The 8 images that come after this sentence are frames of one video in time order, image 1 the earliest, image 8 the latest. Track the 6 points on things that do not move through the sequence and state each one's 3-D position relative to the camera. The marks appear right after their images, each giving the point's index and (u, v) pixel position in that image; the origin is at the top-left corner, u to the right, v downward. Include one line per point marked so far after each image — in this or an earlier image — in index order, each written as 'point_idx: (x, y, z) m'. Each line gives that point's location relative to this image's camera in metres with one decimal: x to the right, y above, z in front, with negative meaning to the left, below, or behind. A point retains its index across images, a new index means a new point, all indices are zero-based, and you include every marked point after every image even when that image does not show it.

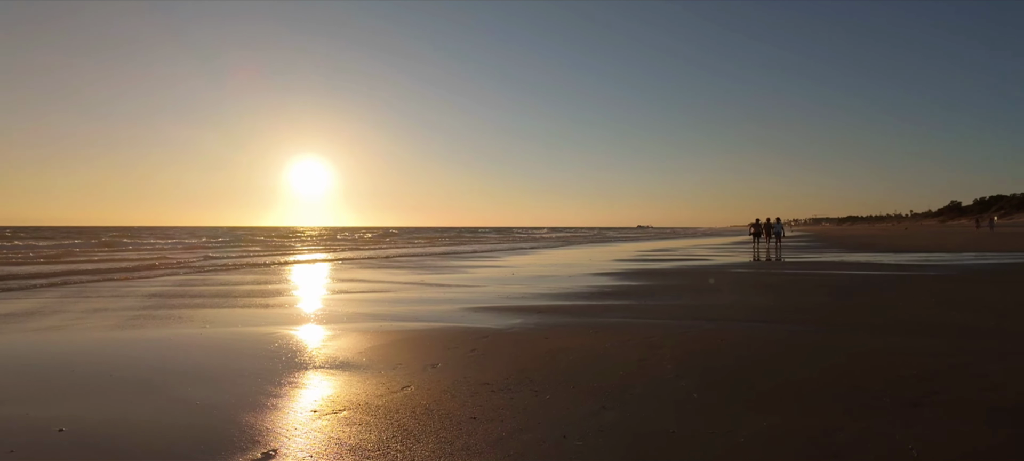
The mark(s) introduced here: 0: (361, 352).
0: (-1.9, -1.5, +8.6) m
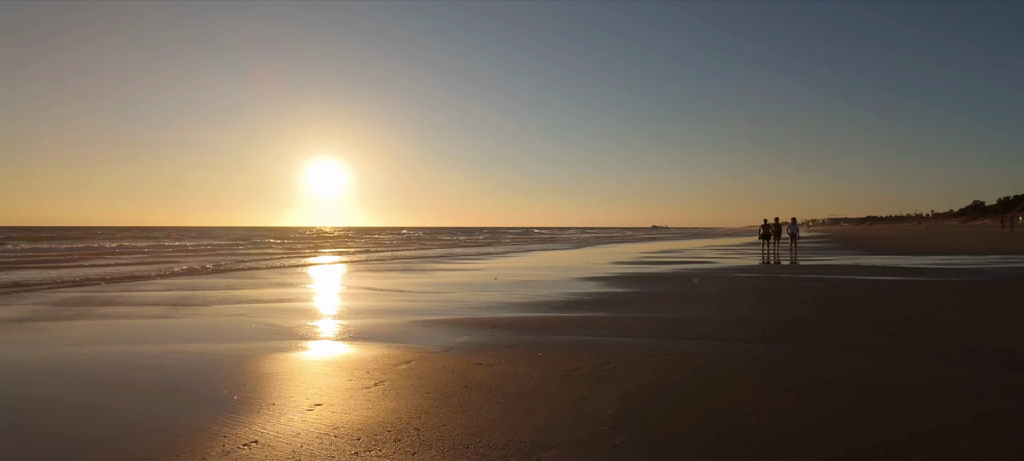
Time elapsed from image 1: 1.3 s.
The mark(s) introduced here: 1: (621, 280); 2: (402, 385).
0: (-2.7, -1.5, +7.1) m
1: (+2.8, -1.4, +18.4) m
2: (-1.0, -1.4, +6.0) m
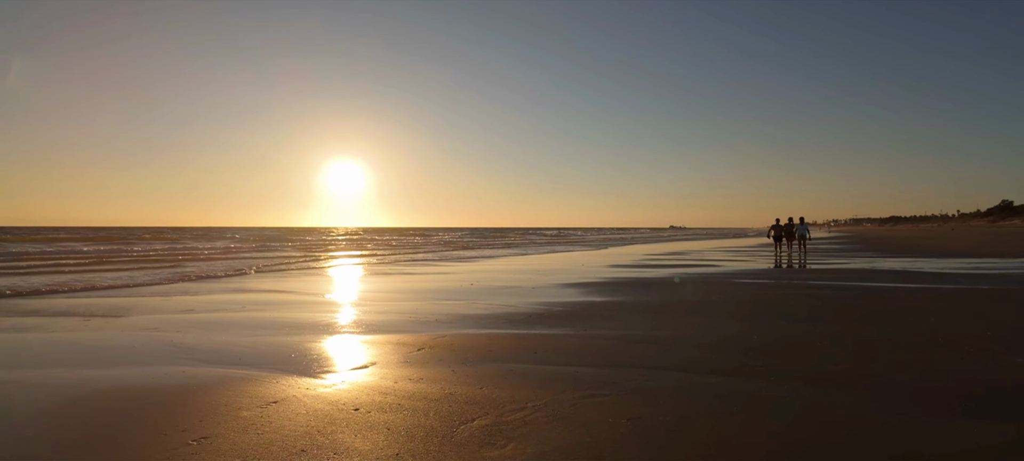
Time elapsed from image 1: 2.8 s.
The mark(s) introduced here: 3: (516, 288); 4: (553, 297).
0: (-3.5, -1.5, +5.6) m
1: (+2.3, -1.5, +16.7) m
2: (-1.9, -1.4, +4.4) m
3: (0.0, -1.6, +16.0) m
4: (+0.8, -1.5, +14.2) m
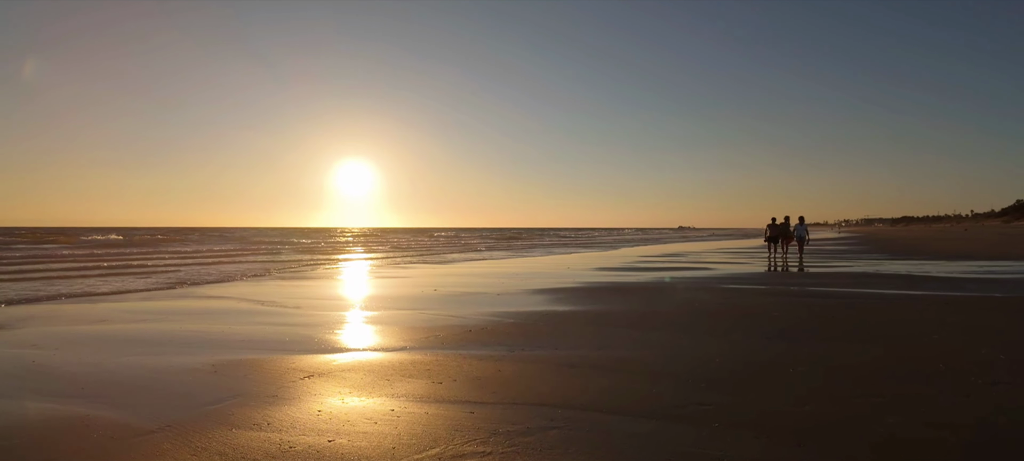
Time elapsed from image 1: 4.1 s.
0: (-4.4, -1.6, +4.3) m
1: (+1.5, -1.5, +15.3) m
2: (-2.8, -1.4, +3.1) m
3: (-0.8, -1.6, +14.6) m
4: (0.0, -1.5, +12.8) m
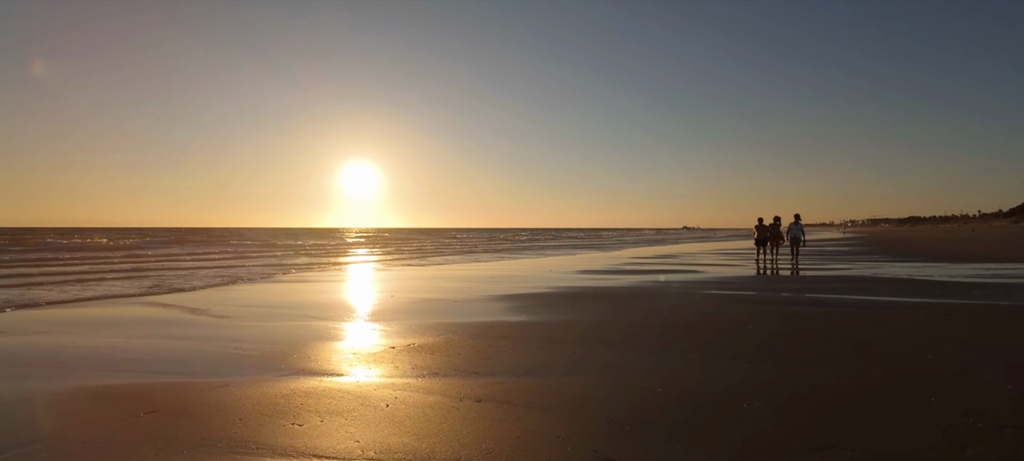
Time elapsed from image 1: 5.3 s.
0: (-5.3, -1.6, +3.1) m
1: (+0.8, -1.5, +14.1) m
2: (-3.6, -1.4, +1.9) m
3: (-1.6, -1.6, +13.5) m
4: (-0.8, -1.5, +11.6) m
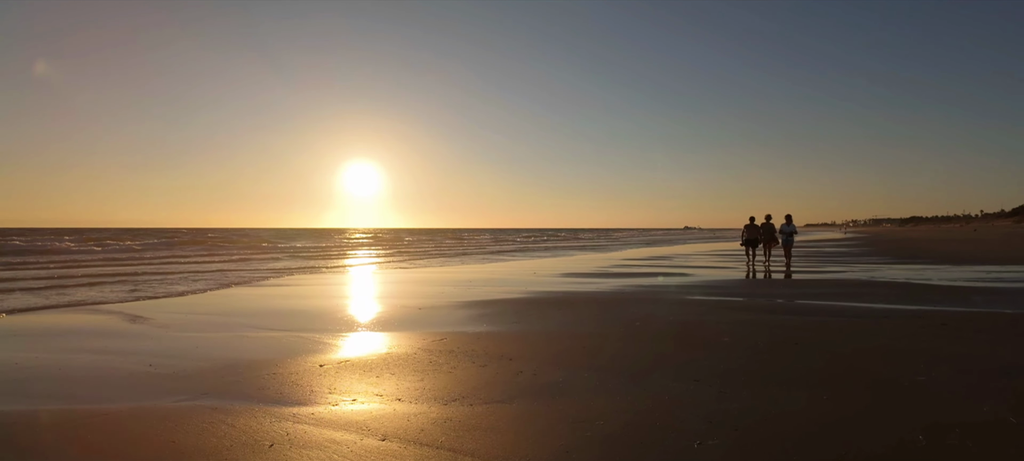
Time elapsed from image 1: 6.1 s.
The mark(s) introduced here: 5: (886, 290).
0: (-5.9, -1.6, +2.3) m
1: (+0.2, -1.5, +13.3) m
2: (-4.2, -1.5, +1.1) m
3: (-2.1, -1.7, +12.6) m
4: (-1.4, -1.6, +10.8) m
5: (+8.2, -1.3, +14.7) m
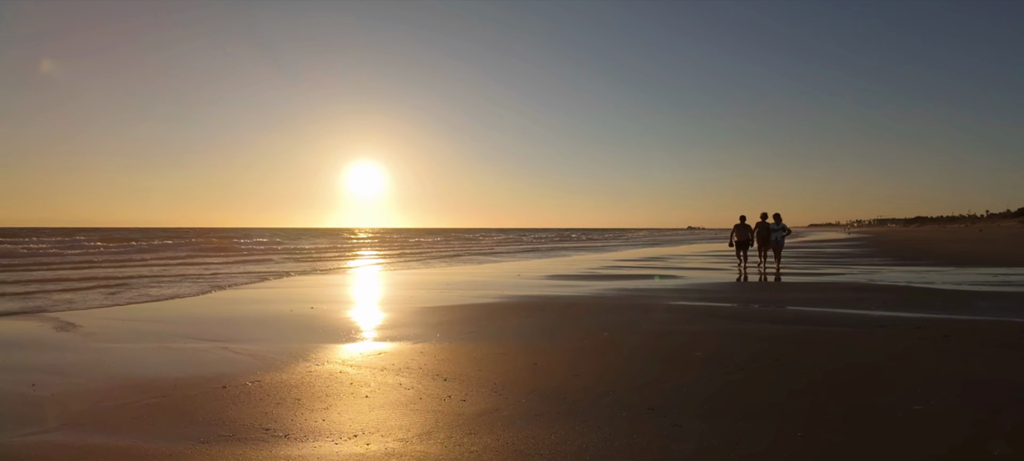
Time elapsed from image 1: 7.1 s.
0: (-6.5, -1.6, +1.4) m
1: (-0.4, -1.6, +12.4) m
2: (-4.9, -1.5, +0.2) m
3: (-2.7, -1.7, +11.7) m
4: (-2.0, -1.6, +9.9) m
5: (+7.6, -1.3, +13.7) m
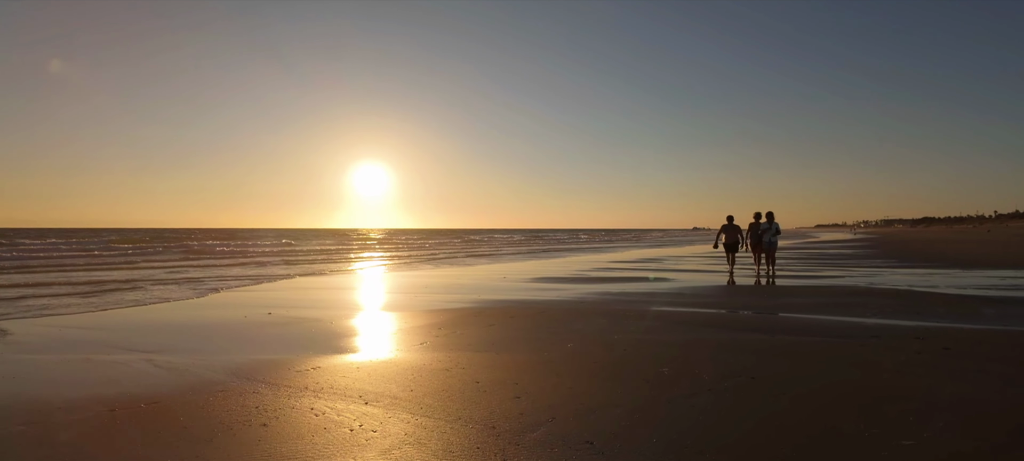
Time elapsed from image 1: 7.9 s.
0: (-7.1, -1.6, +0.7) m
1: (-0.8, -1.6, +11.6) m
2: (-5.5, -1.5, -0.5) m
3: (-3.2, -1.7, +11.0) m
4: (-2.5, -1.6, +9.1) m
5: (+7.1, -1.3, +12.9) m
